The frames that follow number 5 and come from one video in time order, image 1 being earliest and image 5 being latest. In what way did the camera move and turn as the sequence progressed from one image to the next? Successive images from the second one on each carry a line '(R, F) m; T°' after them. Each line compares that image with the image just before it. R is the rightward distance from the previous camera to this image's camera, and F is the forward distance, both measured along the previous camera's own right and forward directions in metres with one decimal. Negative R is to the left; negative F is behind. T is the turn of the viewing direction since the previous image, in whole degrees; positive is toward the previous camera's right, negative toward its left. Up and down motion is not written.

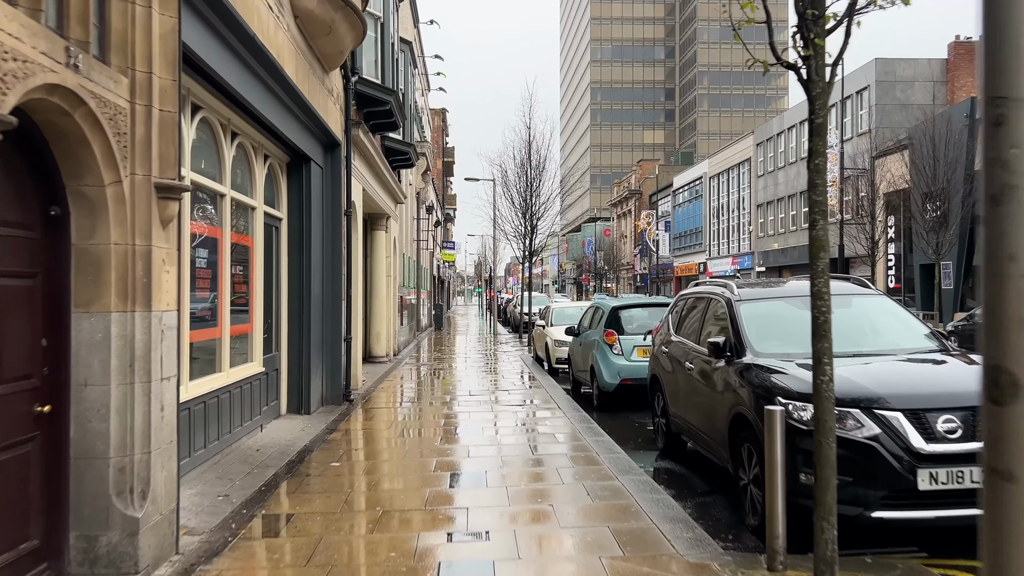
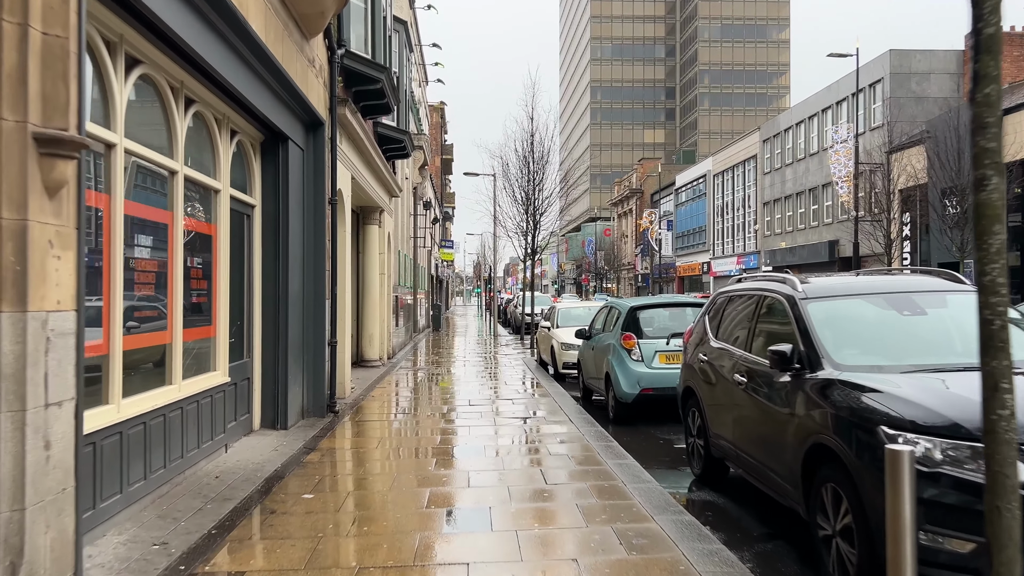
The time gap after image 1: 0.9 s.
(-0.1, +1.0) m; 0°
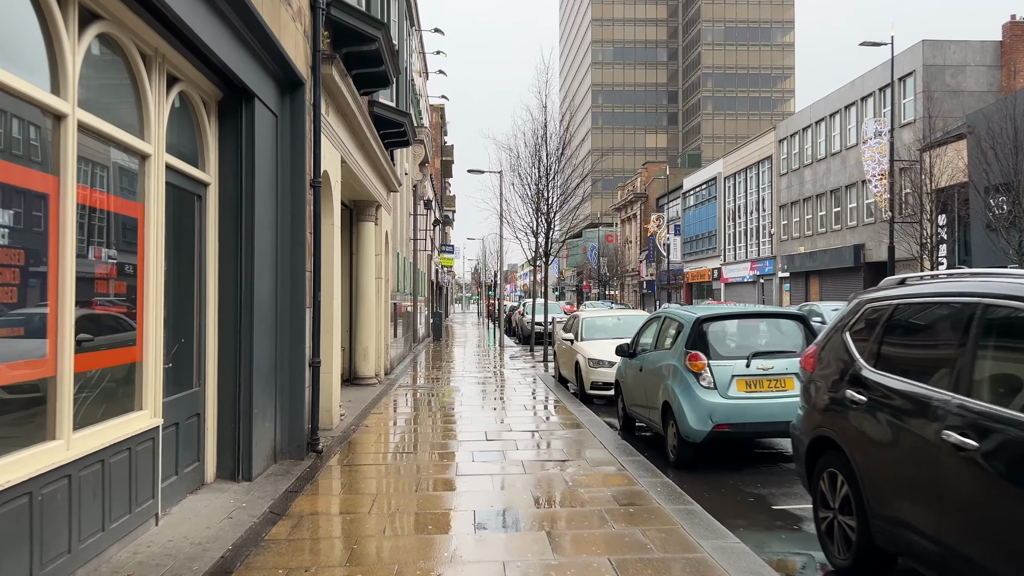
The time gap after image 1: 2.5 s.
(-0.3, +1.8) m; 0°
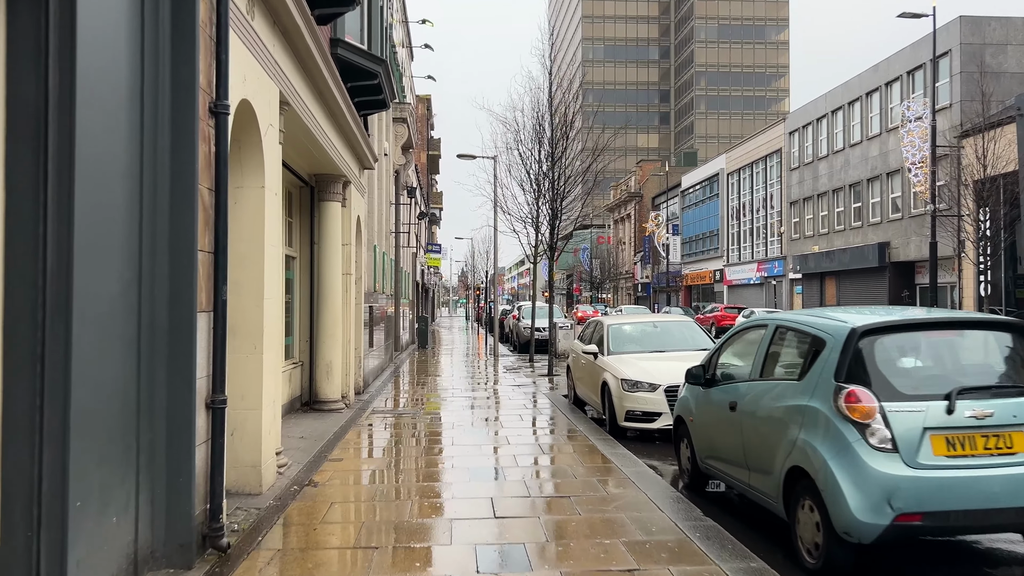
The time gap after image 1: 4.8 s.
(-0.2, +2.6) m; +1°
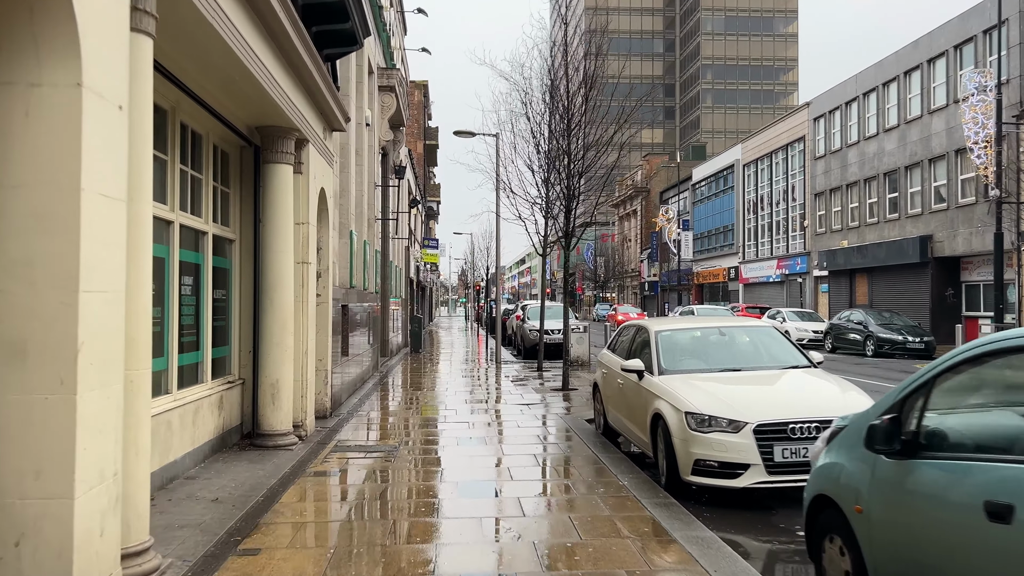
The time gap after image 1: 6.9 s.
(-0.1, +2.4) m; 0°
